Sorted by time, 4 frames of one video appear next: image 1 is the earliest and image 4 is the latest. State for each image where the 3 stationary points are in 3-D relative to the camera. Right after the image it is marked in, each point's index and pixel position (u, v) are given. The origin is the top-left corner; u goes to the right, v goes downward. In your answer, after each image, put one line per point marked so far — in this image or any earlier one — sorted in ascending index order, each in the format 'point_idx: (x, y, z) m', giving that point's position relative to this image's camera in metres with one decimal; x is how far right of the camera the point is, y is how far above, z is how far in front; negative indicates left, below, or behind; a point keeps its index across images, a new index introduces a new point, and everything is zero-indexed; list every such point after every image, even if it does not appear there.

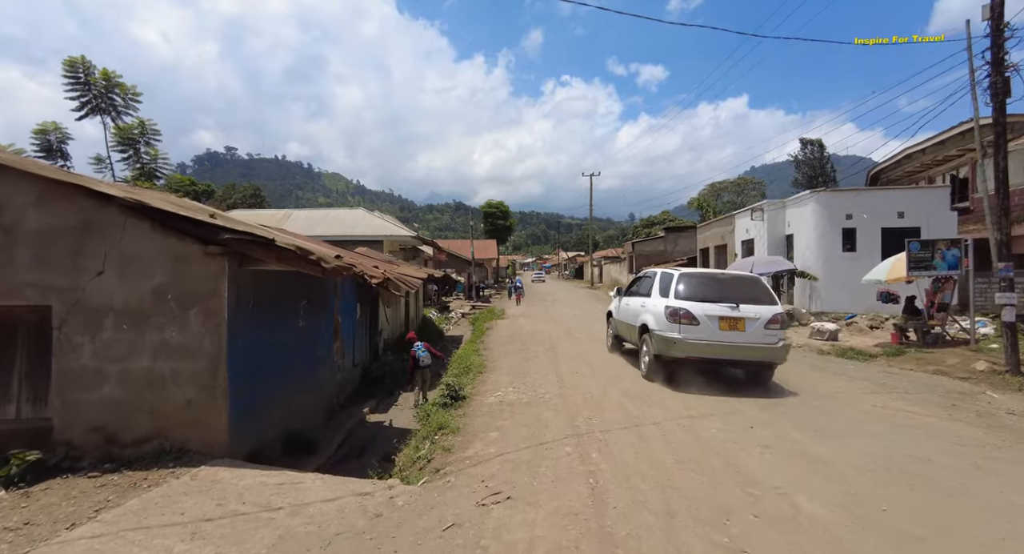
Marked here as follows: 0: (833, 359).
0: (+7.8, -2.0, +12.5) m
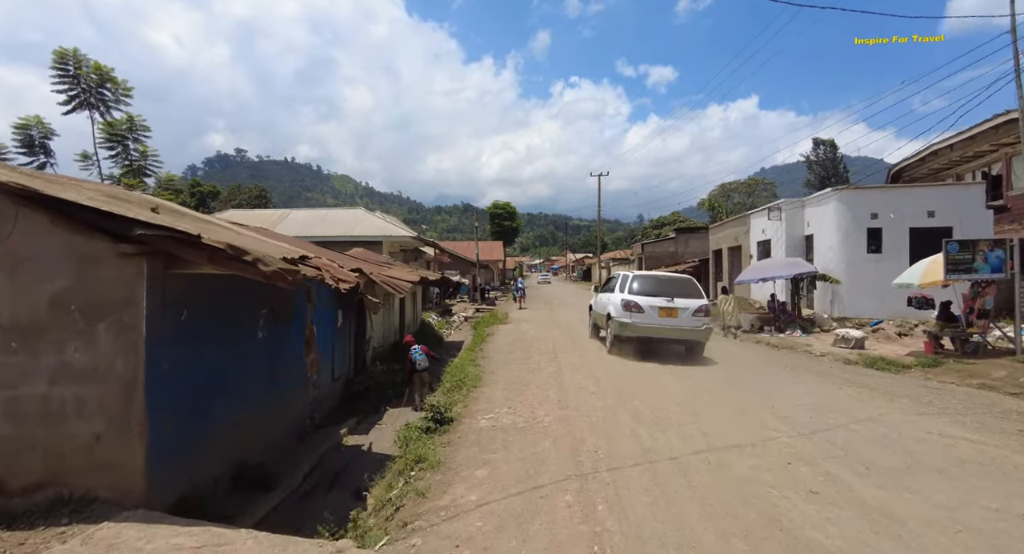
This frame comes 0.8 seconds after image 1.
0: (+7.8, -2.1, +11.4) m
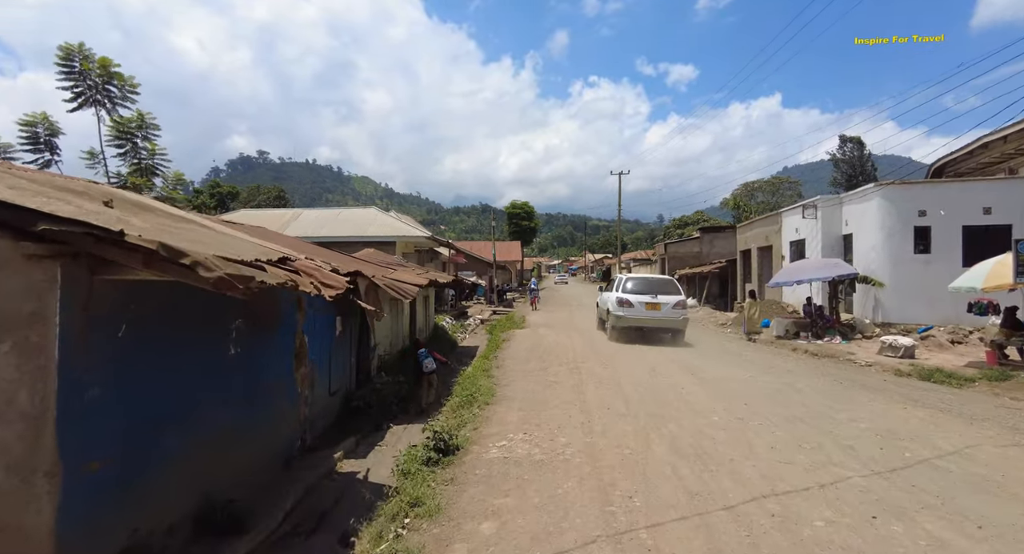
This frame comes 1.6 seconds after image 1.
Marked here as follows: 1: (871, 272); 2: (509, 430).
0: (+8.2, -2.2, +10.2) m
1: (+11.9, +0.2, +16.8) m
2: (0.0, -1.9, +6.3) m
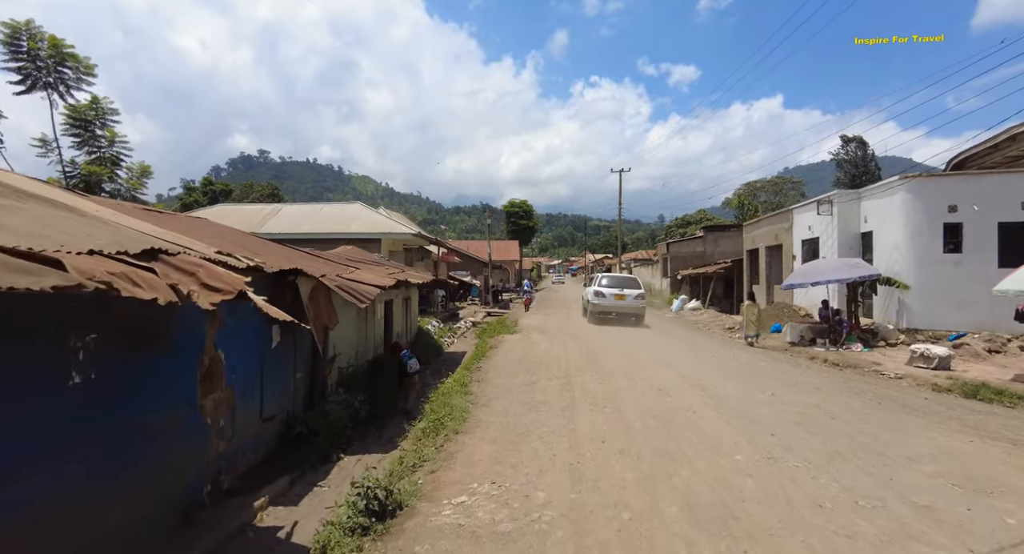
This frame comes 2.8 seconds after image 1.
0: (+7.8, -2.2, +8.7) m
1: (+11.6, +0.1, +15.4) m
2: (-0.4, -1.9, +4.9) m
